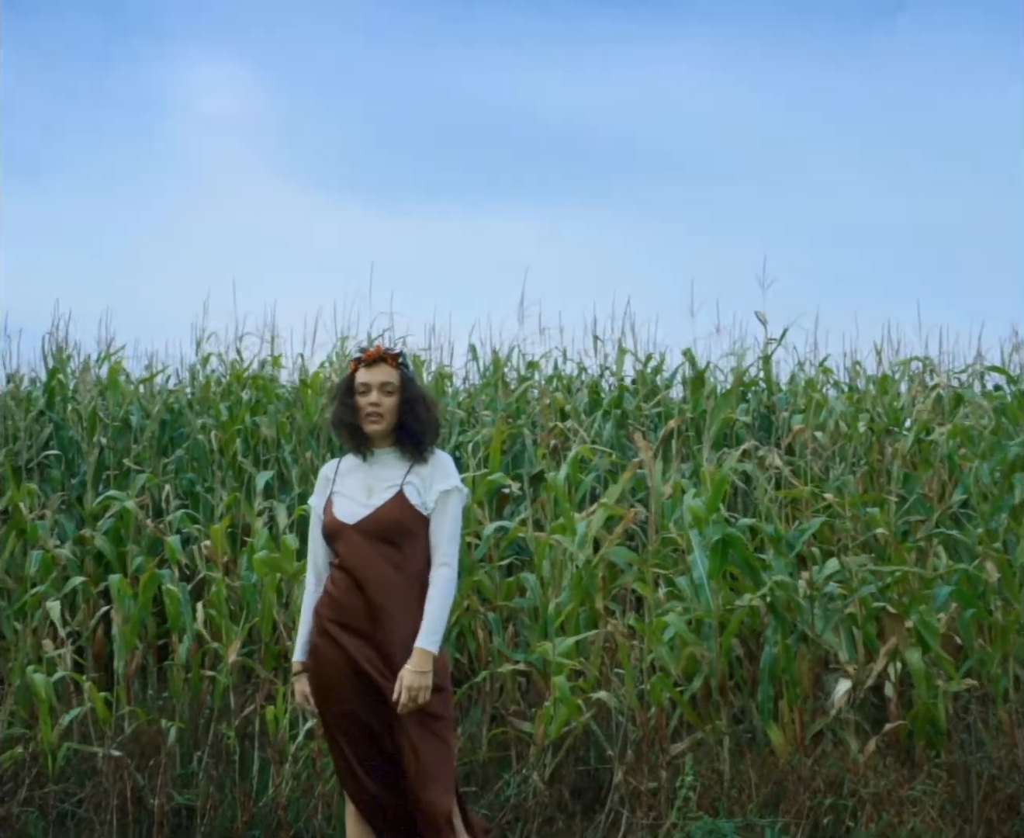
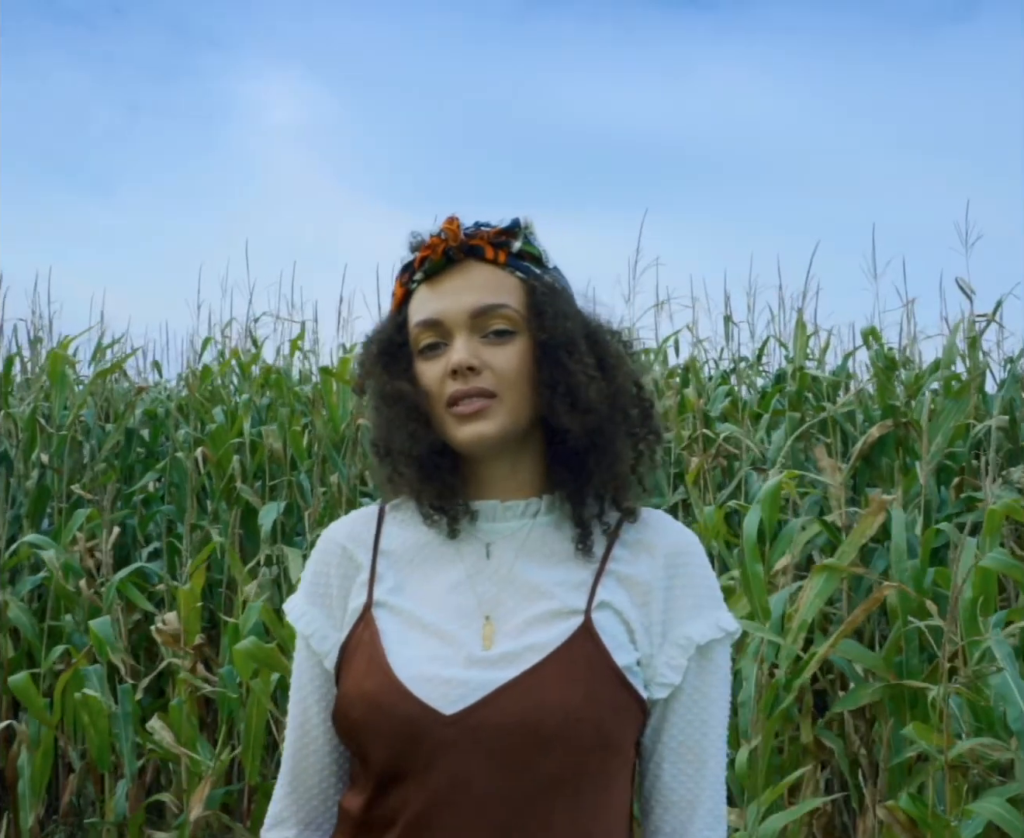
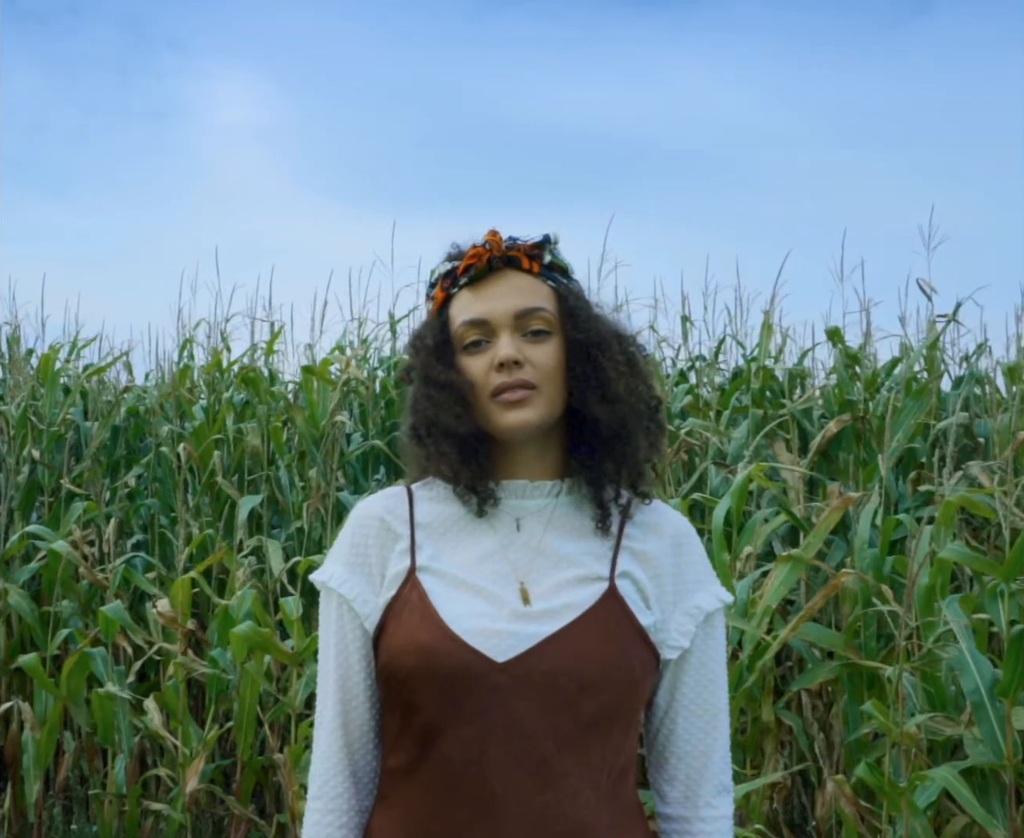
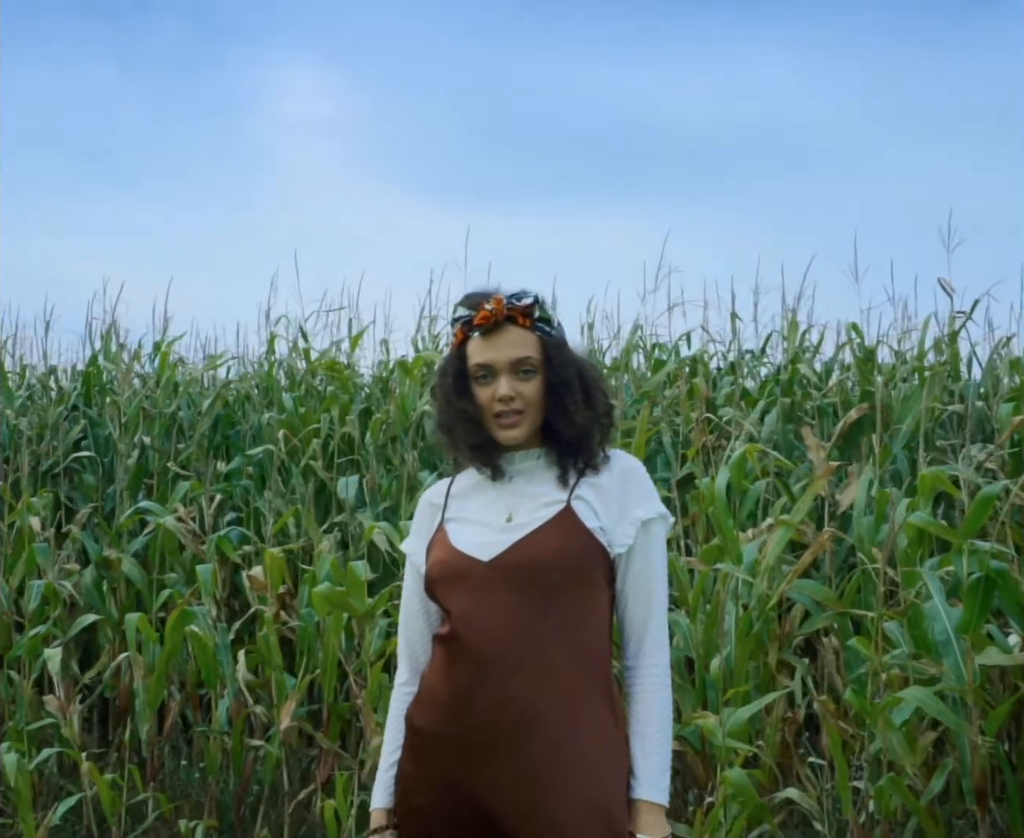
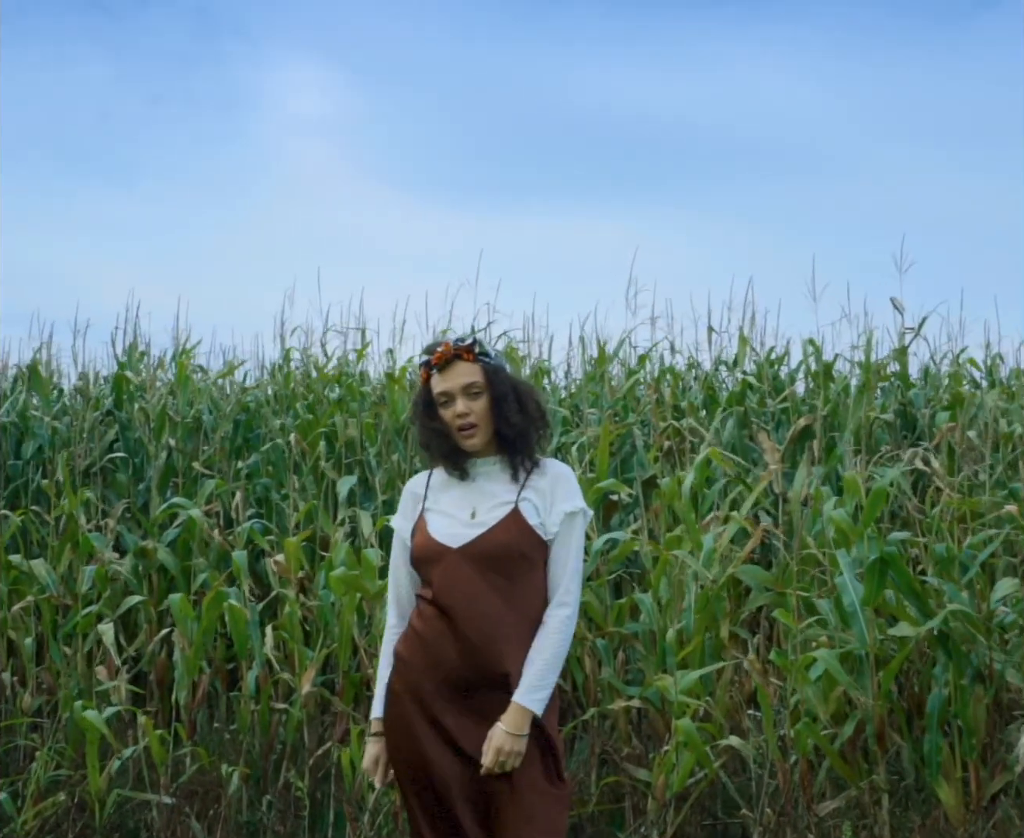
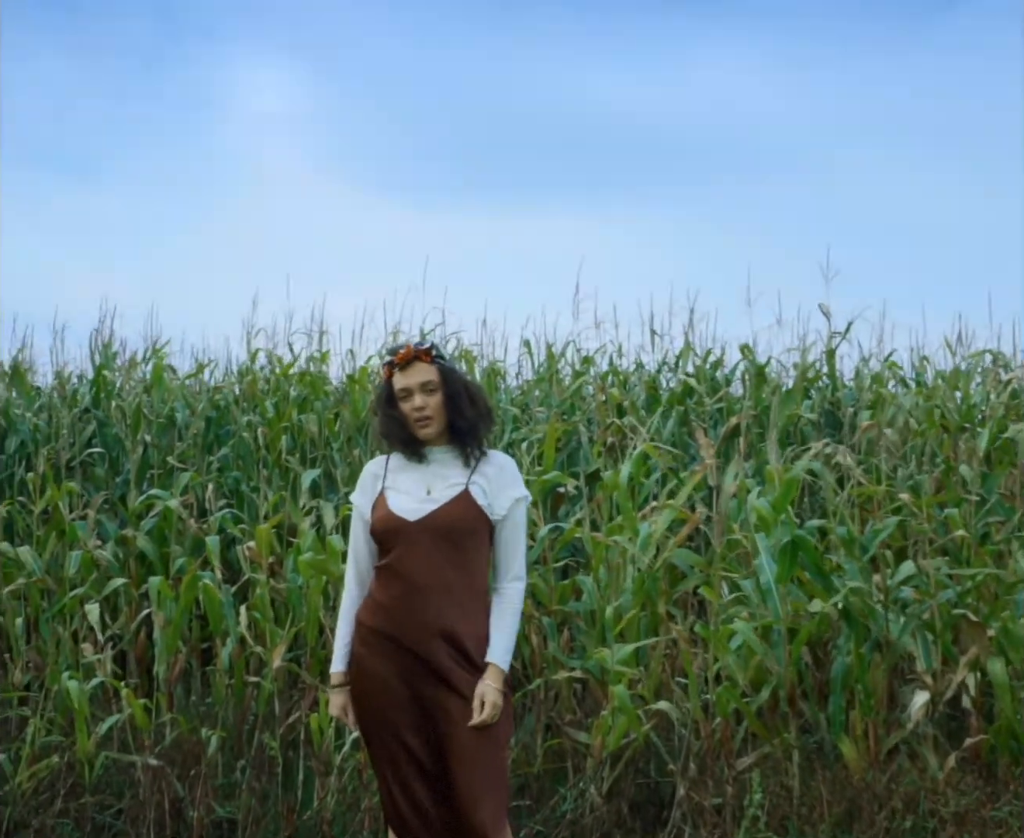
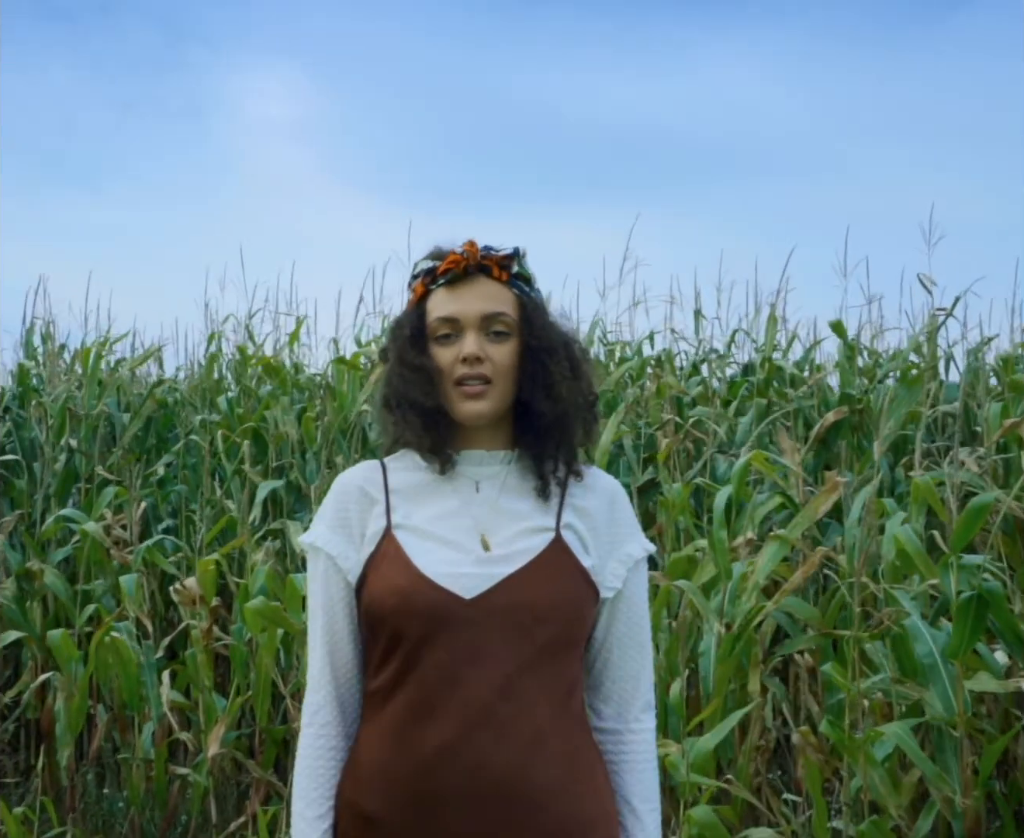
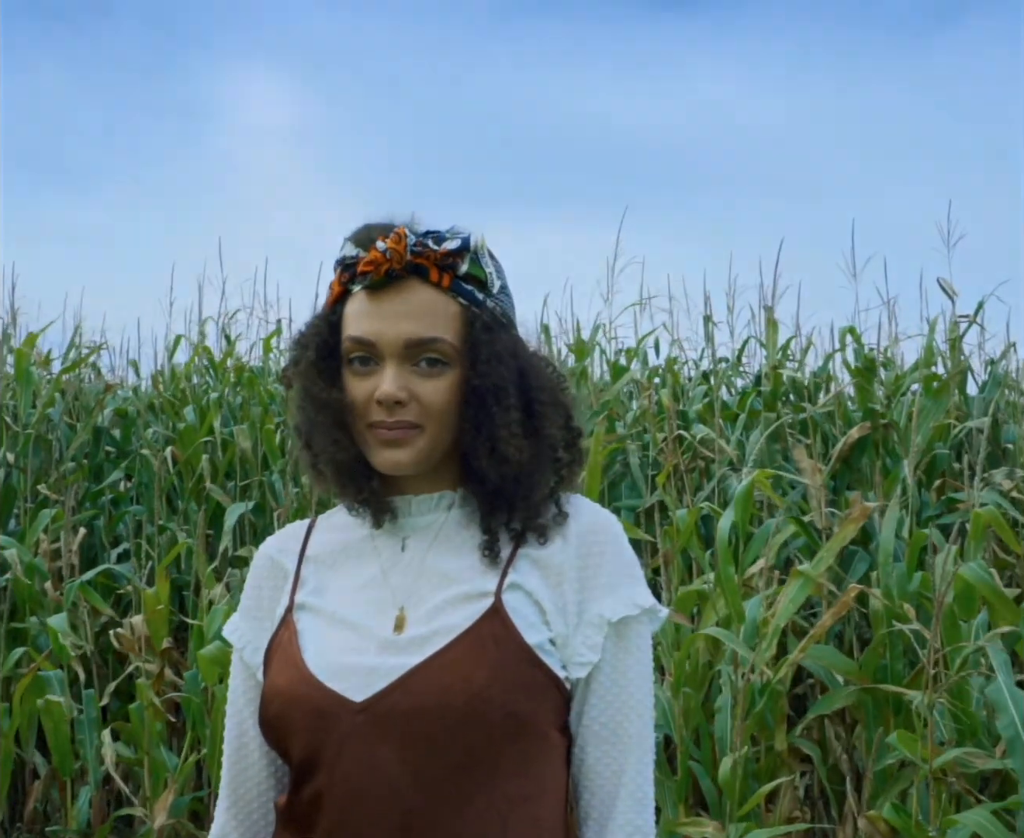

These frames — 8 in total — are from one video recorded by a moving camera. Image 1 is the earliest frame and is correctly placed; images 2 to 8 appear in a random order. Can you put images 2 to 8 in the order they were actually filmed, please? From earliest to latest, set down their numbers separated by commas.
6, 5, 4, 7, 3, 2, 8
